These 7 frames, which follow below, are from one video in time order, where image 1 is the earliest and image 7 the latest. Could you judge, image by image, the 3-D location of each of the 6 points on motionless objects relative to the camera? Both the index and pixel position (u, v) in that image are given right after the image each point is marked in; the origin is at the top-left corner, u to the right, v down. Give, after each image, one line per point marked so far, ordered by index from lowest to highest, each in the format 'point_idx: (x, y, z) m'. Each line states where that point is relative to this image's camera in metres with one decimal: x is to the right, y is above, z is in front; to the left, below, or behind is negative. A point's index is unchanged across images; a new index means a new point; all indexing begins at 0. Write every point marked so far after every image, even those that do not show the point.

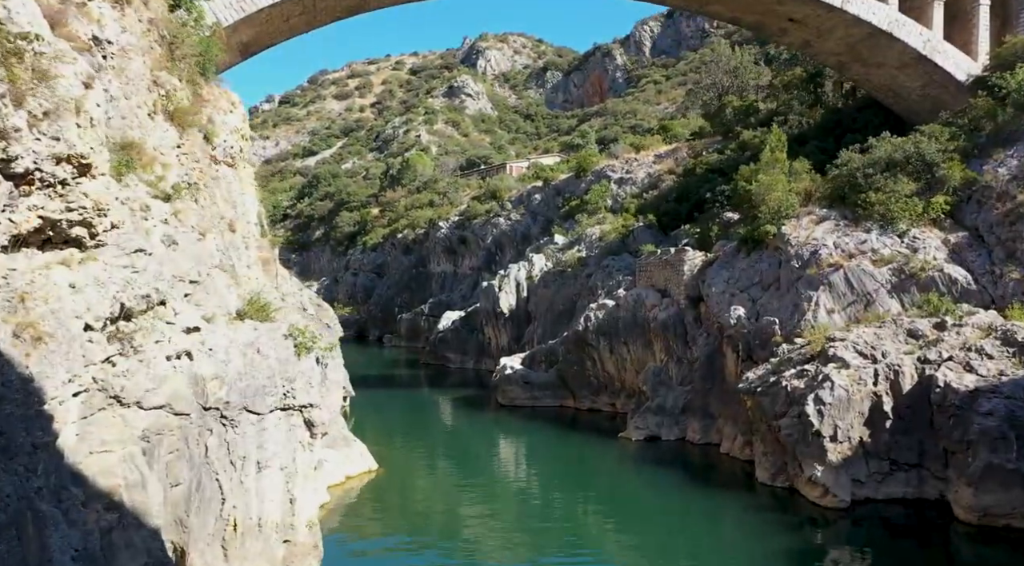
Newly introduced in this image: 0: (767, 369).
0: (+5.9, -2.0, +19.4) m
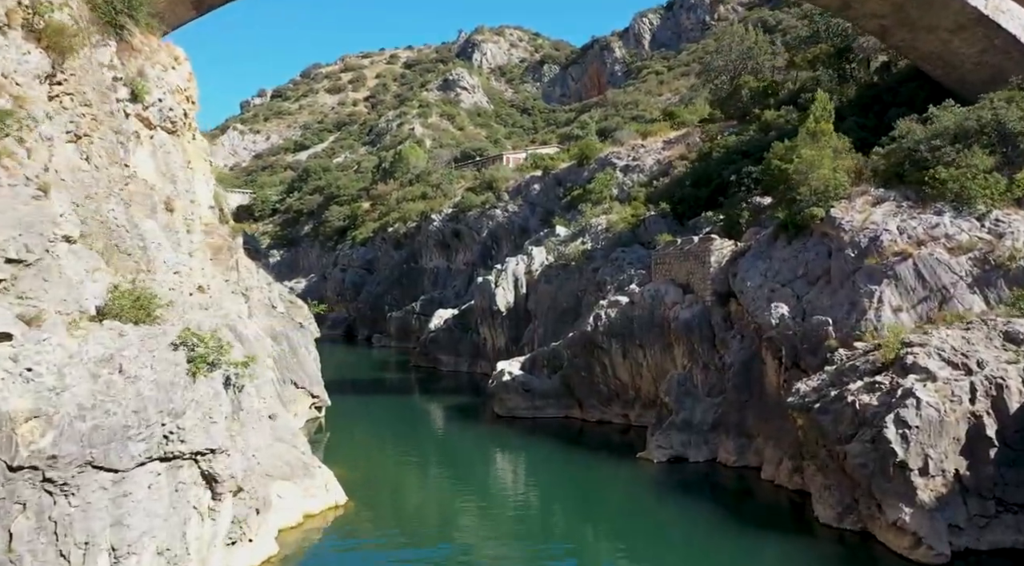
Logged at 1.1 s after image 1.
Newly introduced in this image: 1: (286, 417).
0: (+5.9, -1.8, +15.9) m
1: (-4.6, -2.7, +17.1) m
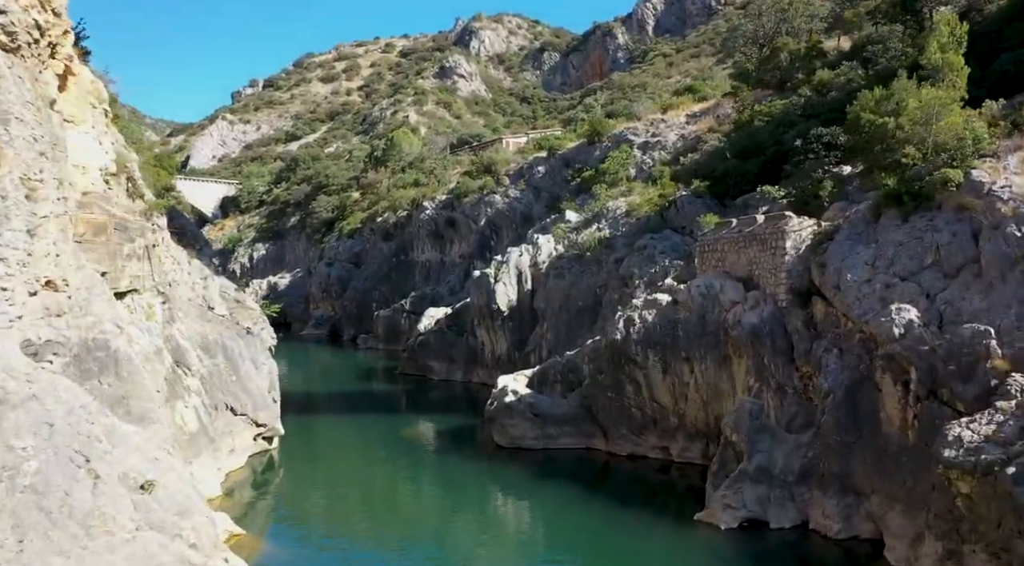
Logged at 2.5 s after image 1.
0: (+6.0, -1.7, +10.2) m
1: (-4.5, -2.6, +11.4) m
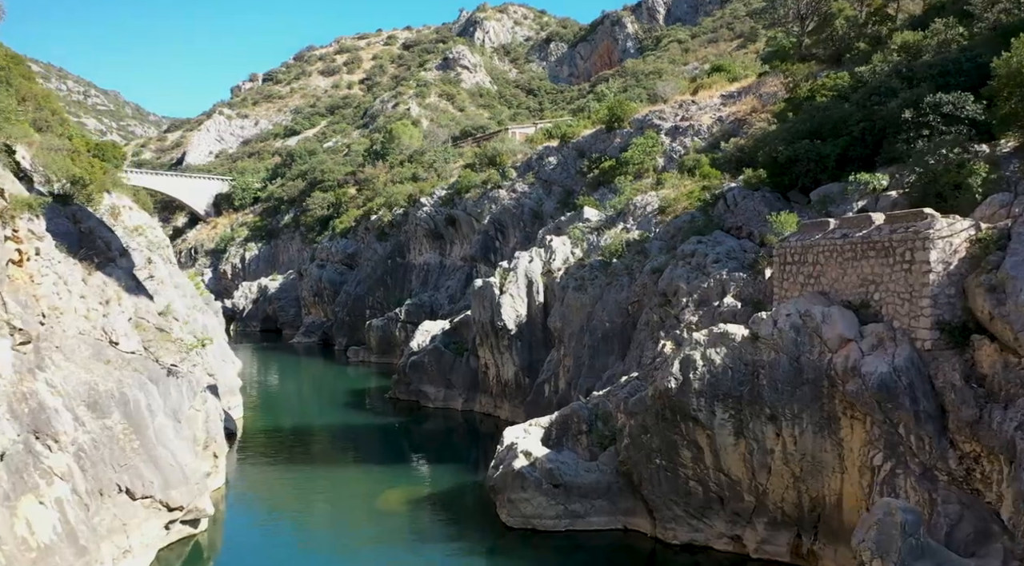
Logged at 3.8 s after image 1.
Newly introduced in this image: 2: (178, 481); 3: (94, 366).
0: (+6.1, -2.2, +4.9) m
1: (-4.3, -3.1, +6.1) m
2: (-5.7, -3.3, +14.3) m
3: (-7.0, -1.4, +14.0) m
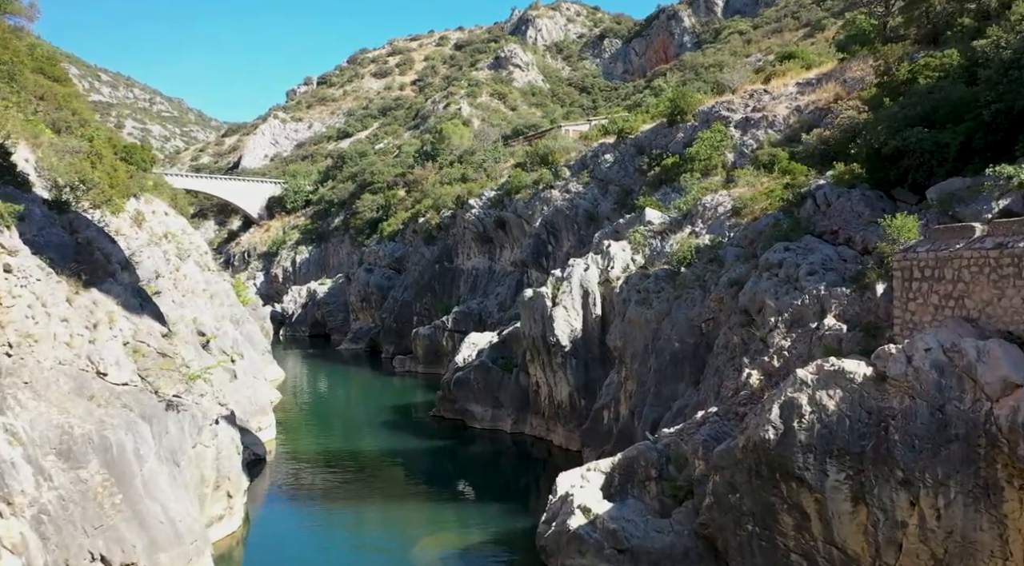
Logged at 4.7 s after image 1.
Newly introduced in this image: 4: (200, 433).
0: (+6.3, -2.5, +1.9) m
1: (-4.1, -3.4, +3.8) m
2: (-4.9, -3.7, +12.0) m
3: (-6.2, -1.7, +11.8) m
4: (-5.5, -2.6, +14.8) m
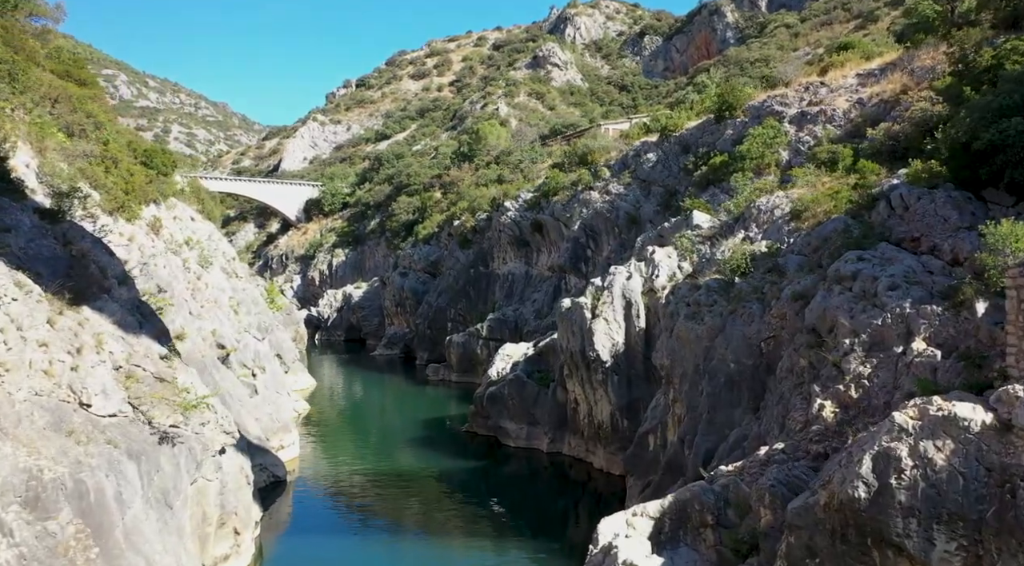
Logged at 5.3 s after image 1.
0: (+6.2, -2.7, -0.2) m
1: (-4.0, -3.7, +2.2) m
2: (-4.5, -3.9, +10.5) m
3: (-5.8, -2.0, +10.4) m
4: (-4.9, -2.9, +13.3) m
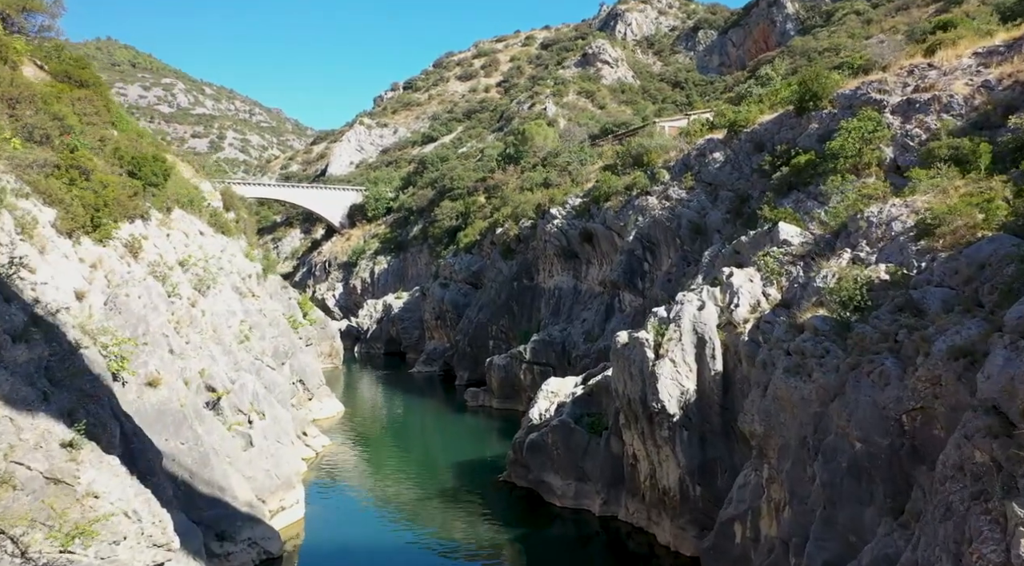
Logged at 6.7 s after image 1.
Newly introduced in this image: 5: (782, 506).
0: (+5.8, -3.3, -4.7) m
1: (-4.3, -4.4, -1.7) m
2: (-4.2, -4.6, +6.5) m
3: (-5.5, -2.7, +6.5) m
4: (-4.5, -3.6, +9.4) m
5: (+4.1, -3.4, +12.8) m
